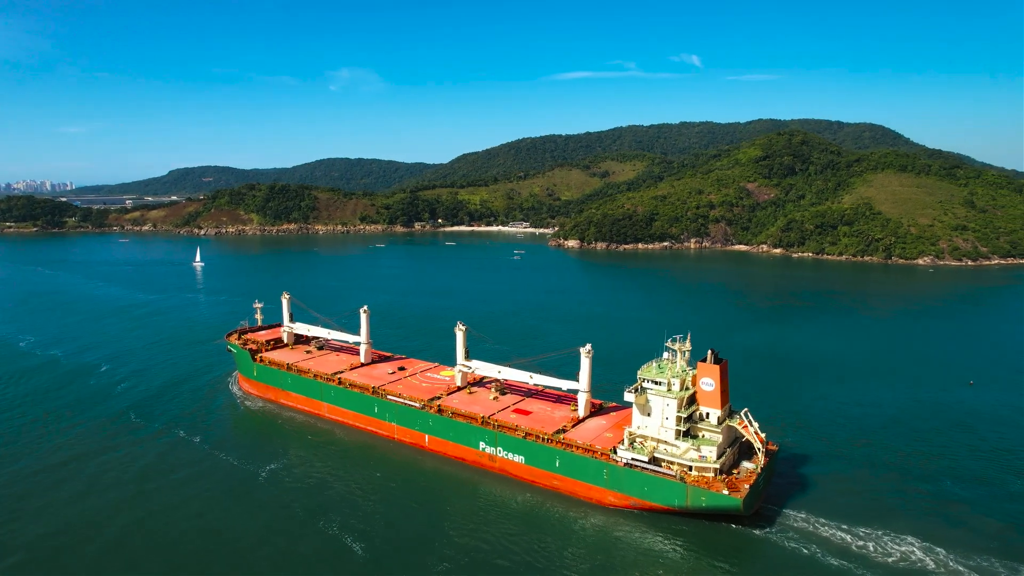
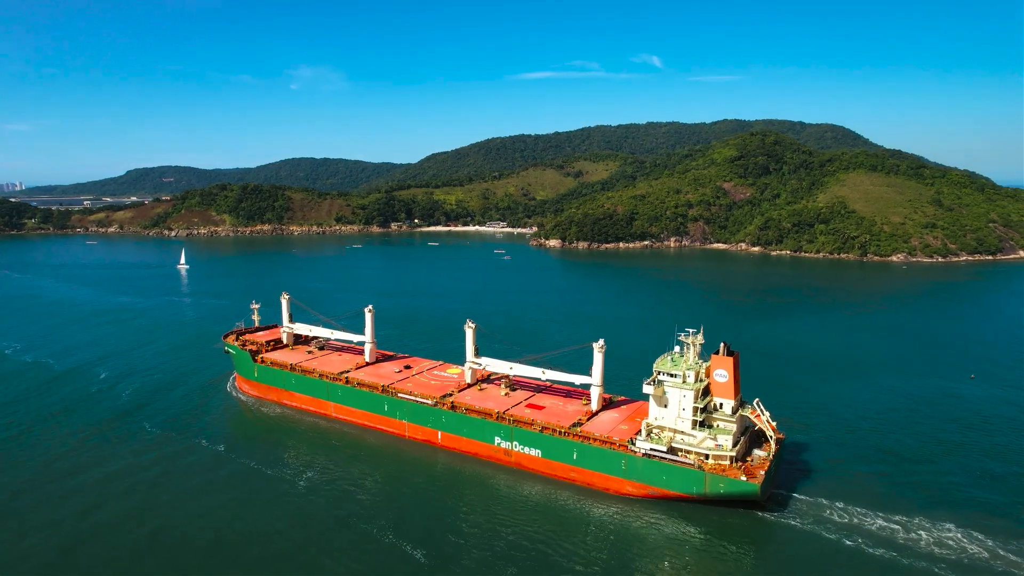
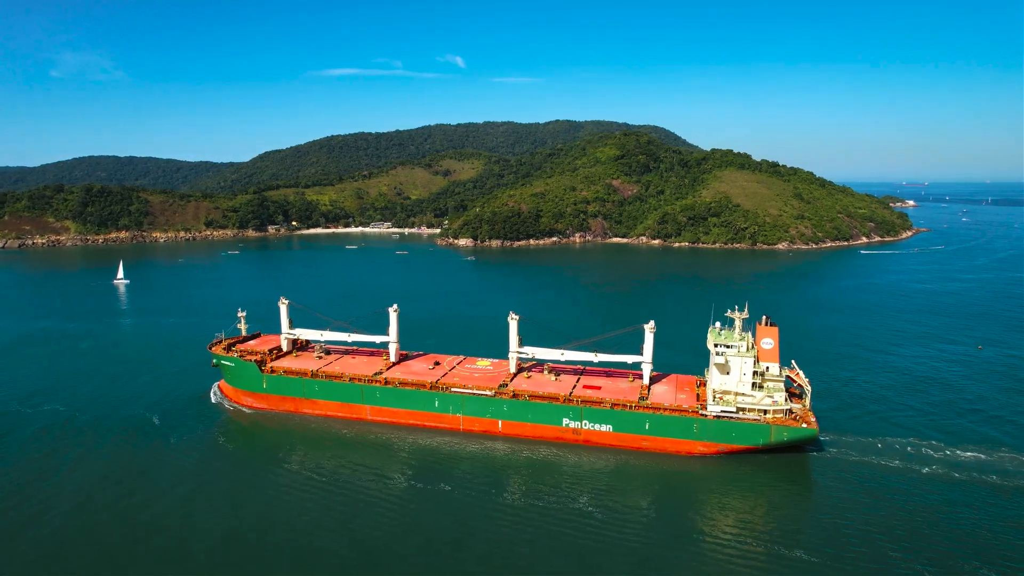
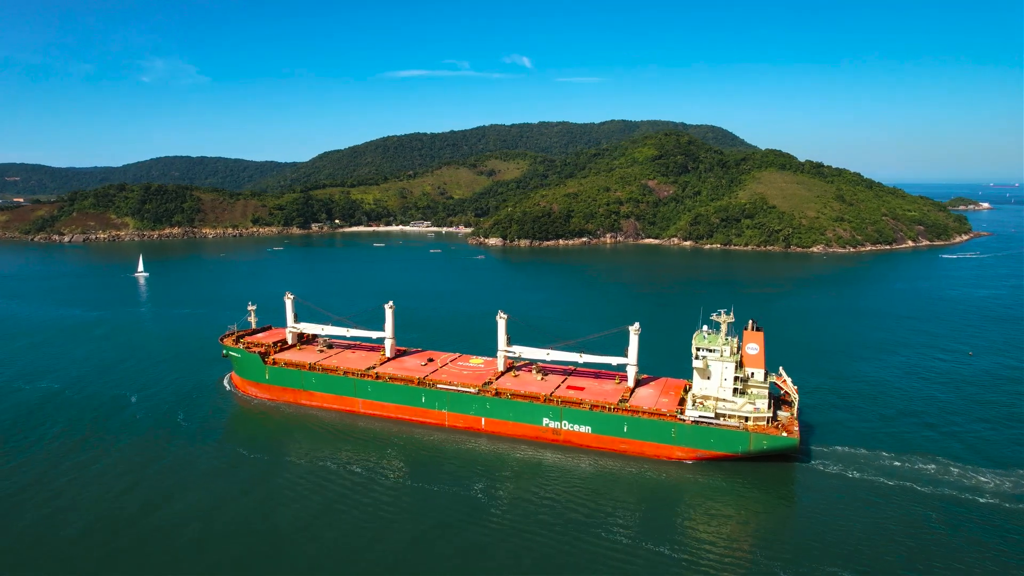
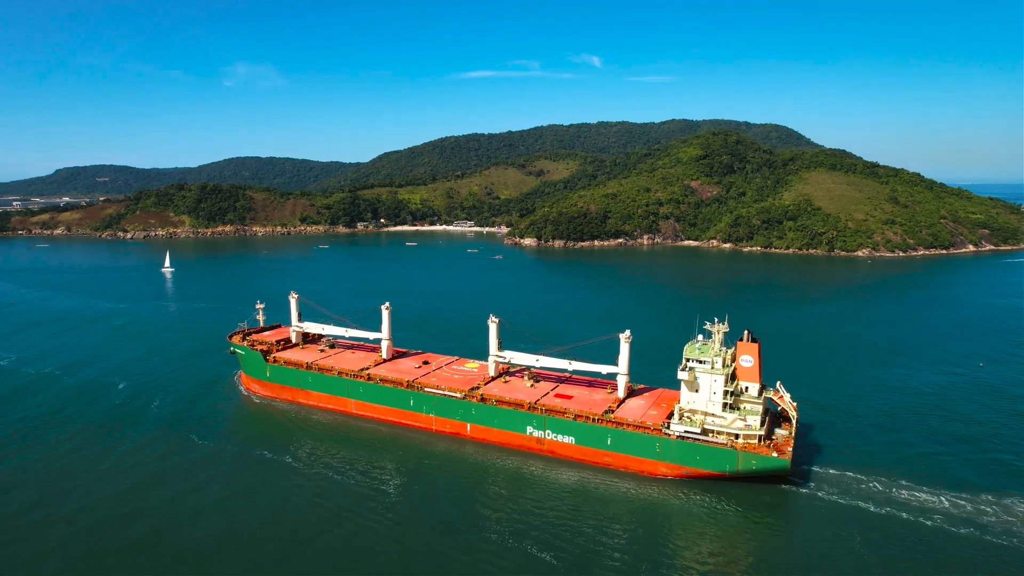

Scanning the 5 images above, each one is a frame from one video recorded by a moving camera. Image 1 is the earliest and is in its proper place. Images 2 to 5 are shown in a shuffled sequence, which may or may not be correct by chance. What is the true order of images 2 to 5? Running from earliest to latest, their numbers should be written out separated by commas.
2, 5, 4, 3
